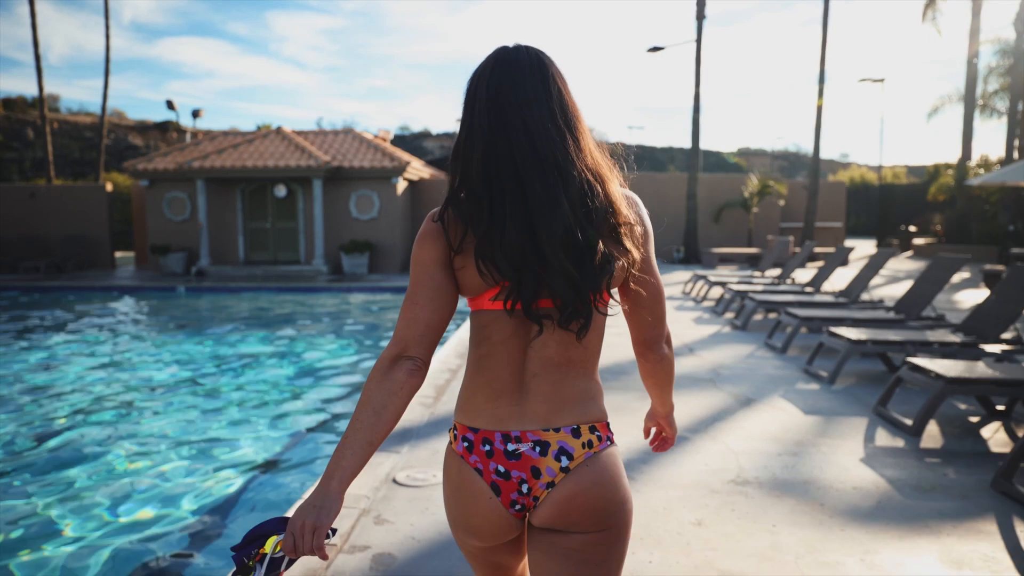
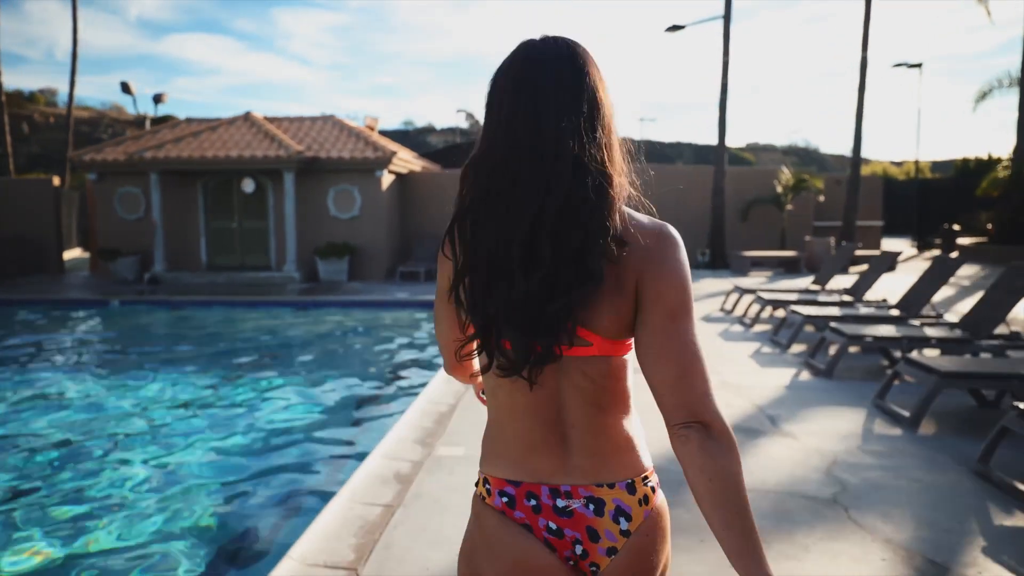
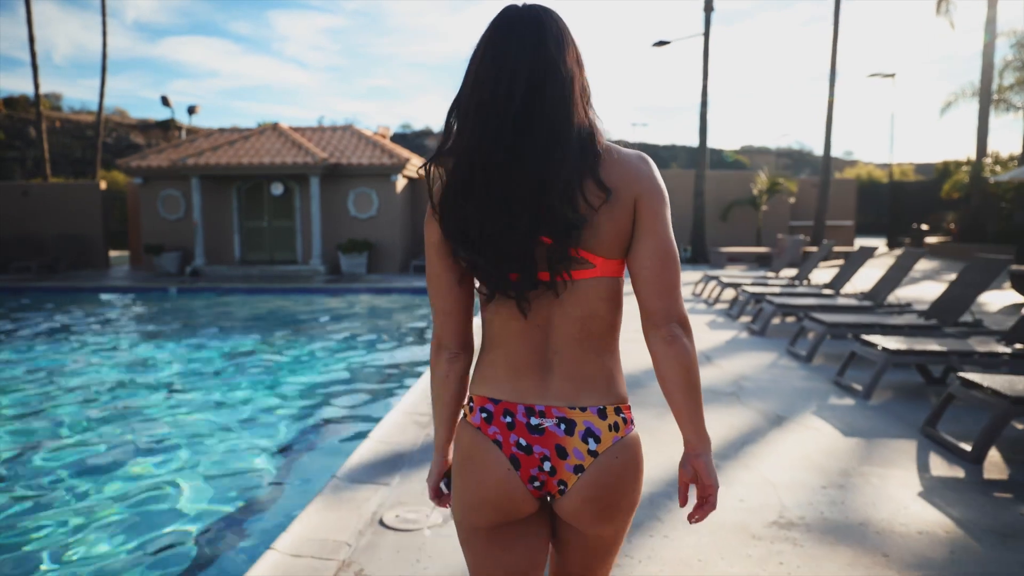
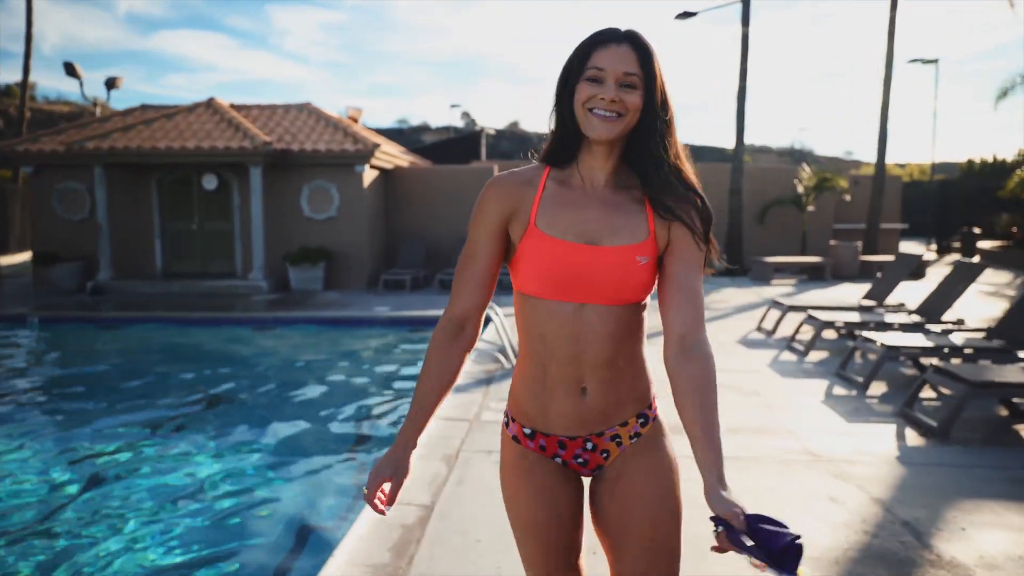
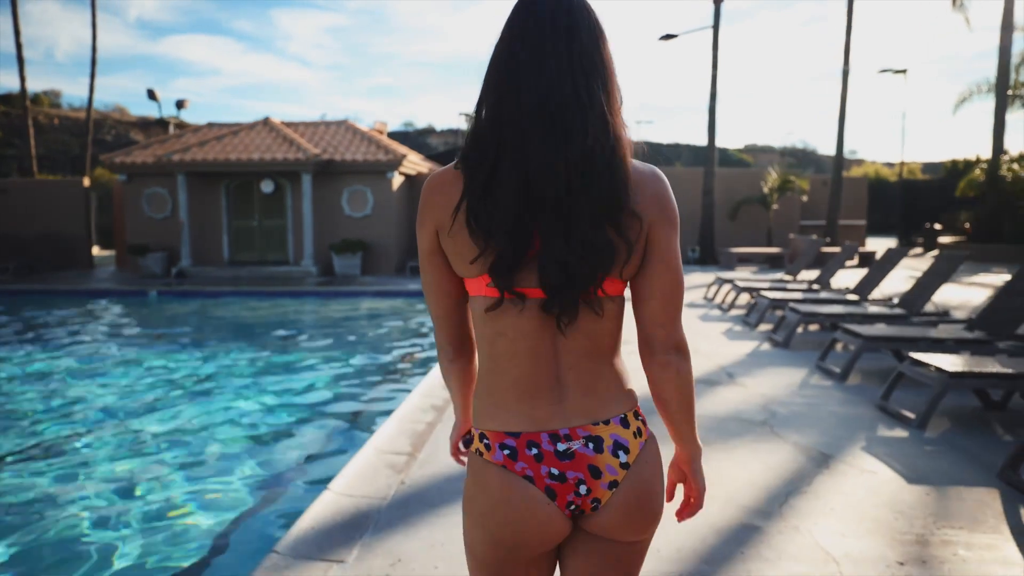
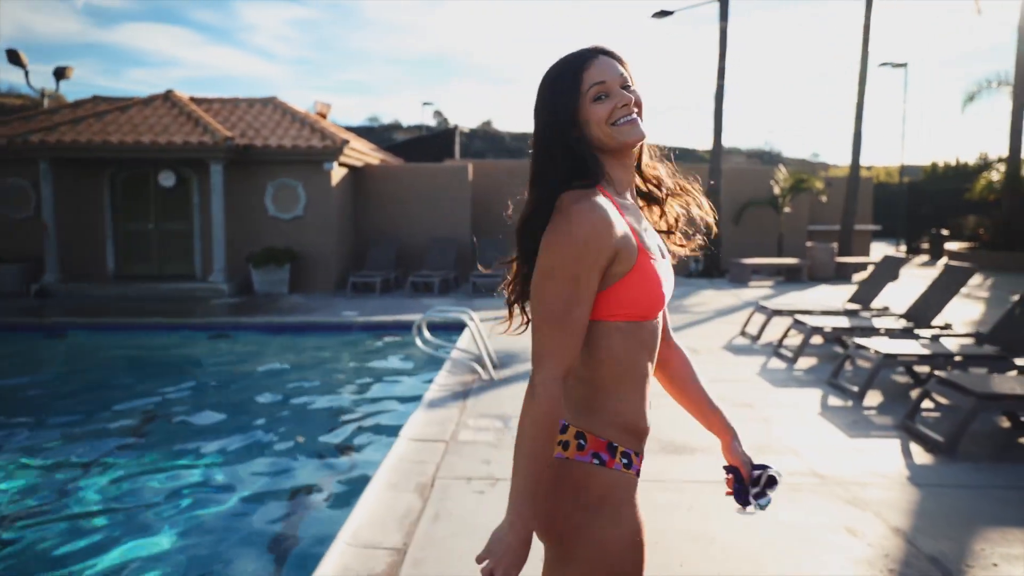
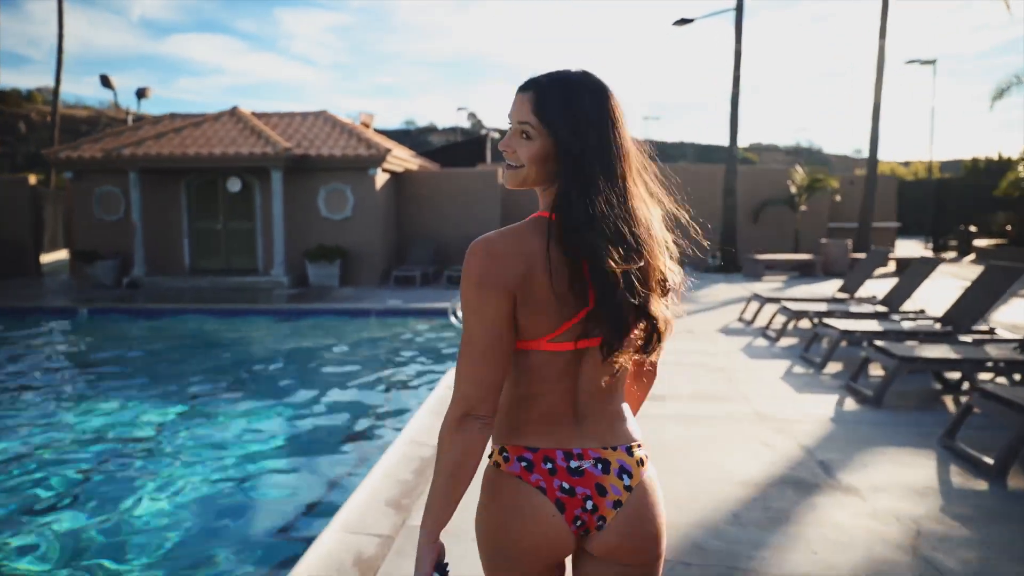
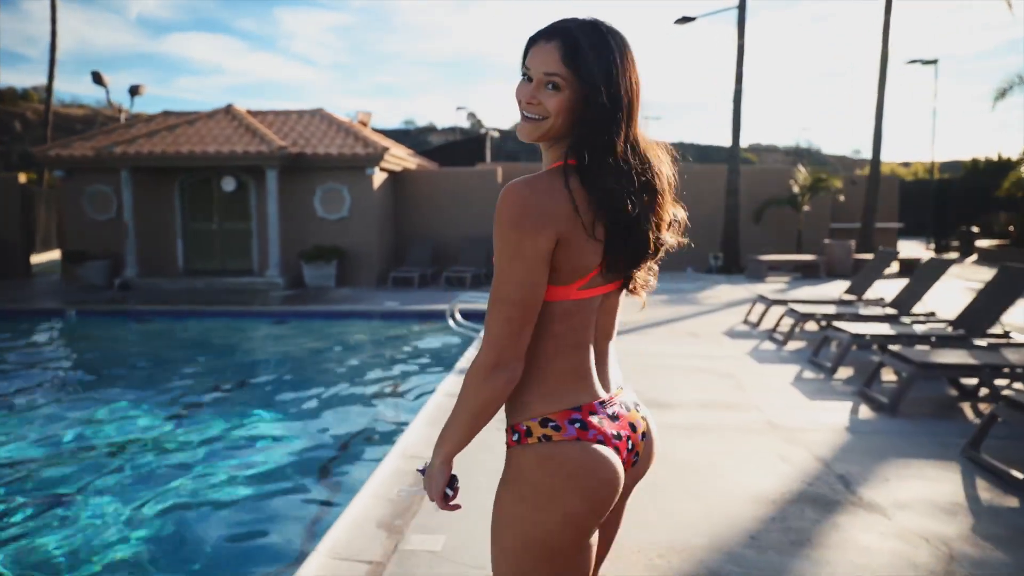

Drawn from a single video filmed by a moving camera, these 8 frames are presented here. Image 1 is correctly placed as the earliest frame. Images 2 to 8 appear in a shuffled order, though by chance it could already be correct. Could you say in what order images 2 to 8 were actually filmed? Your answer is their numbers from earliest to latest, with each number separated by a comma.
3, 5, 2, 7, 8, 4, 6
